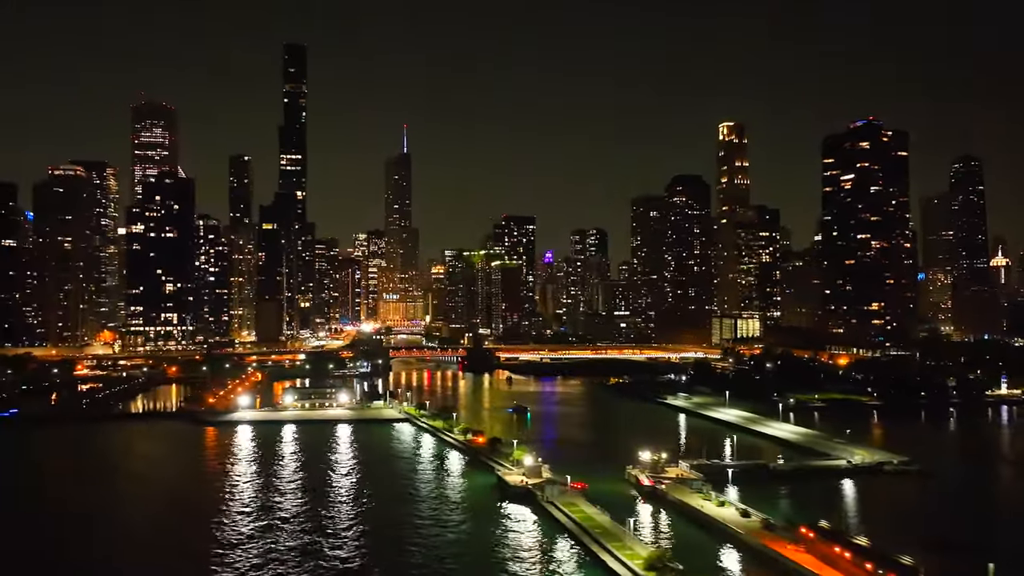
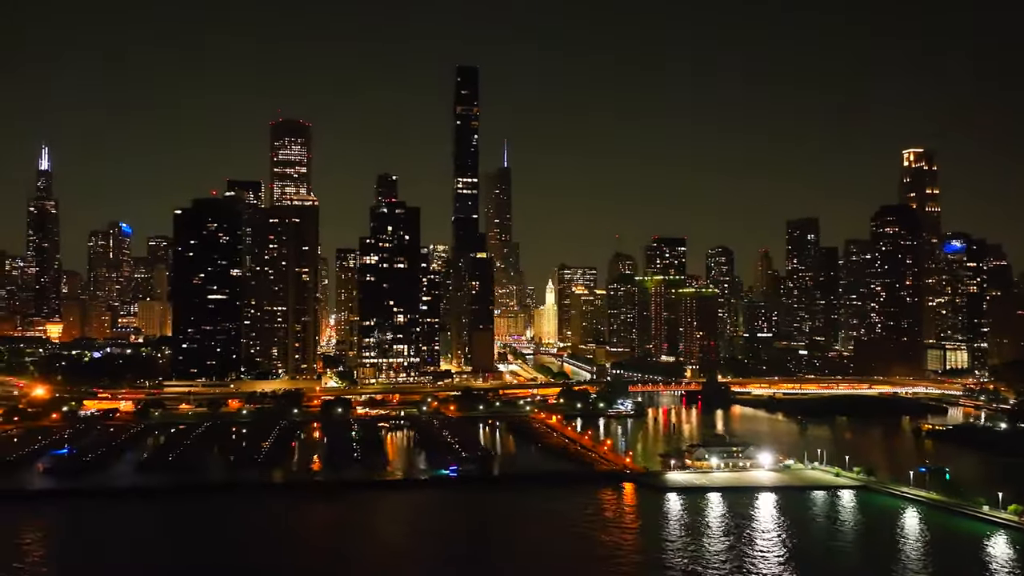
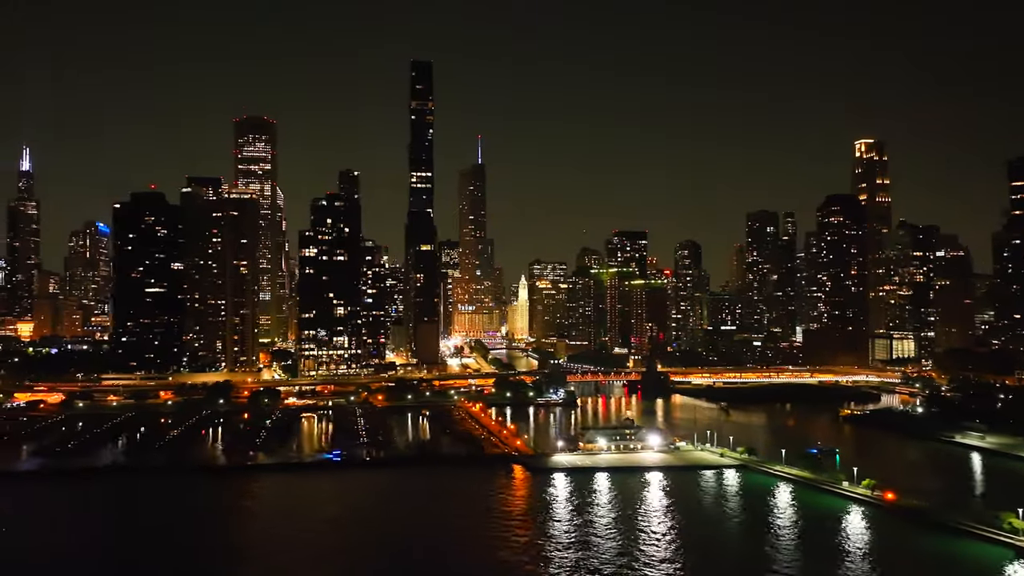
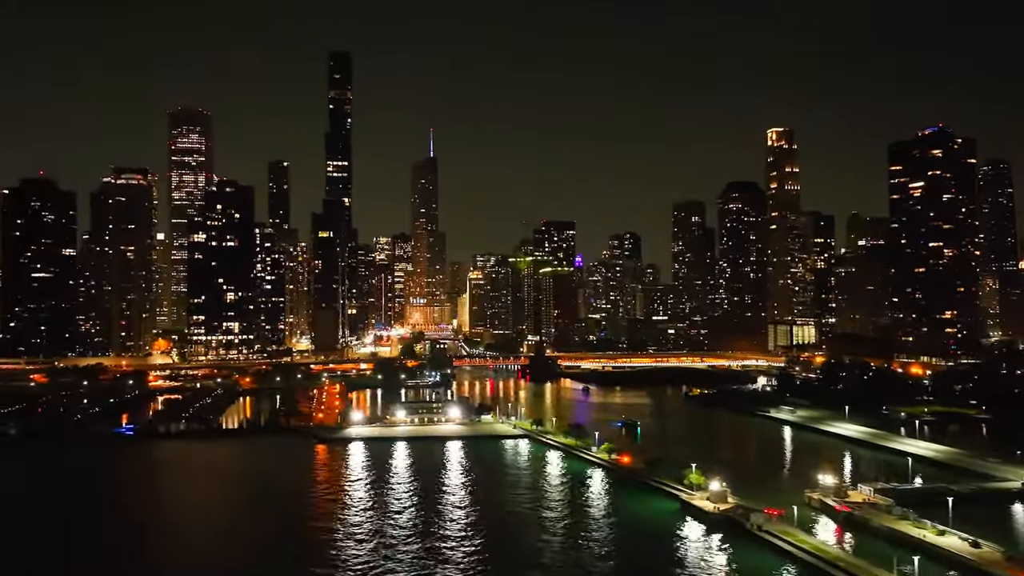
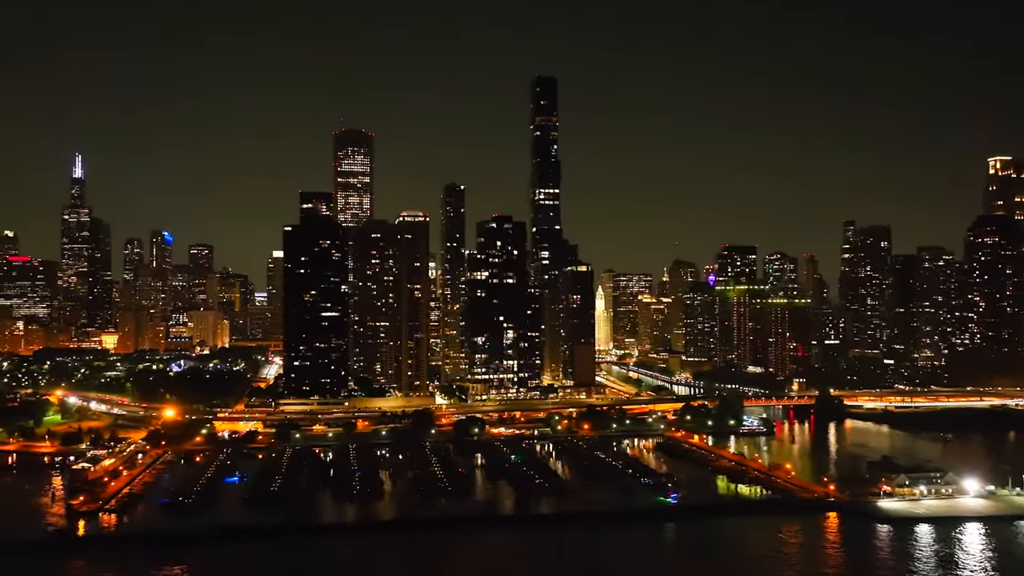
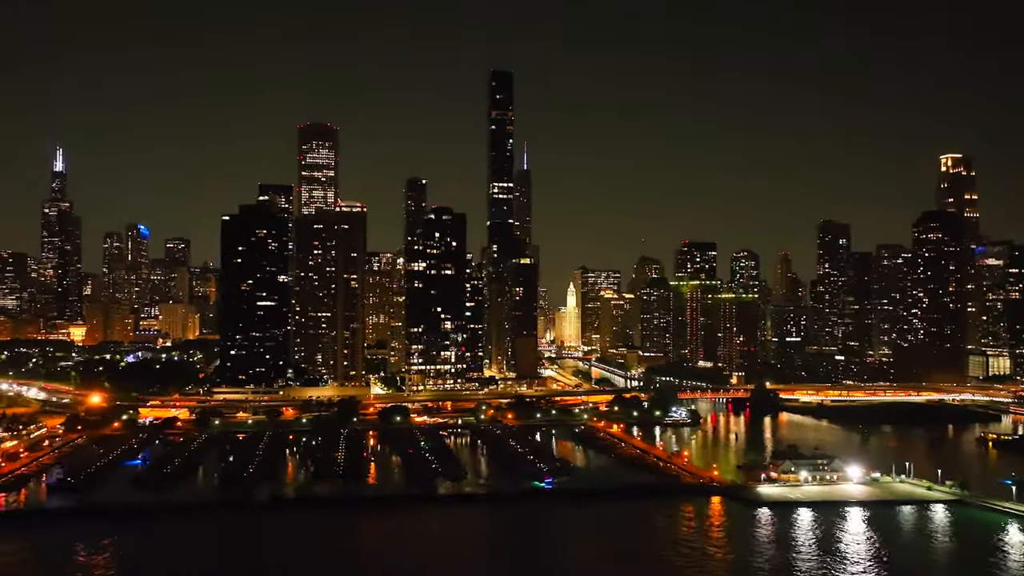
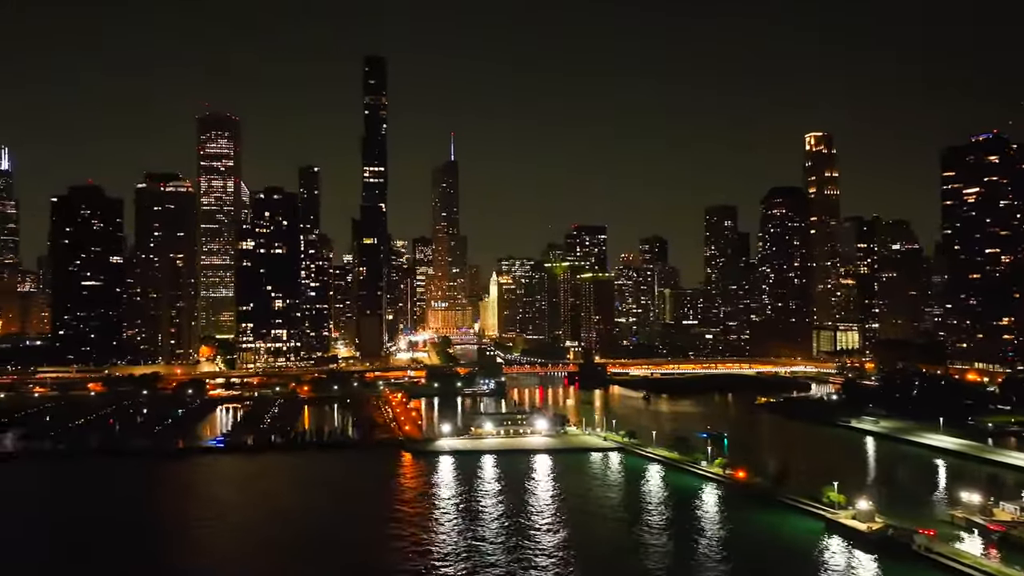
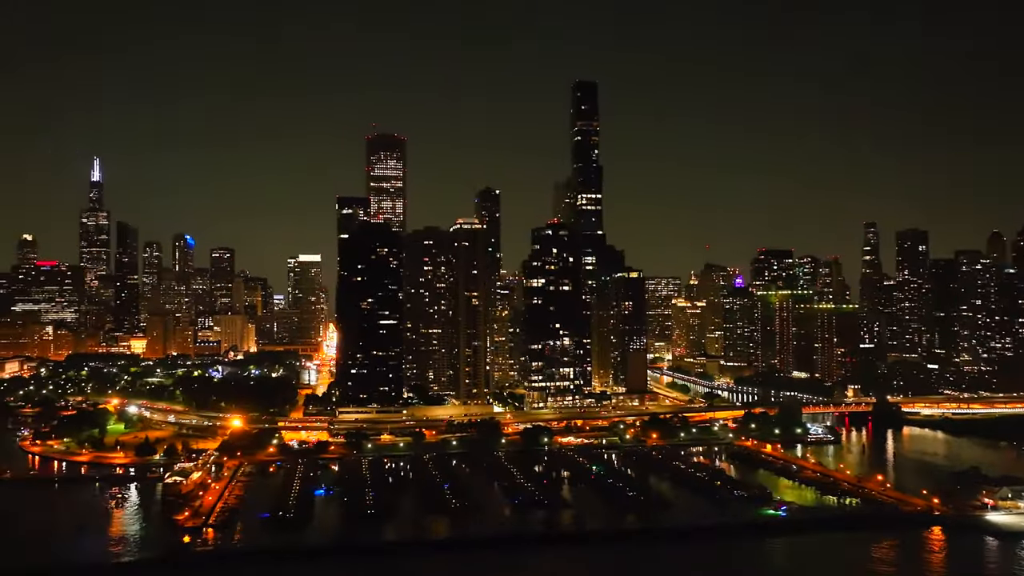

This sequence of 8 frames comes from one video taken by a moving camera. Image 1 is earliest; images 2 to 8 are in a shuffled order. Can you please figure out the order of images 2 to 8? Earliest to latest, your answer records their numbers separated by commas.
4, 7, 3, 2, 6, 5, 8
